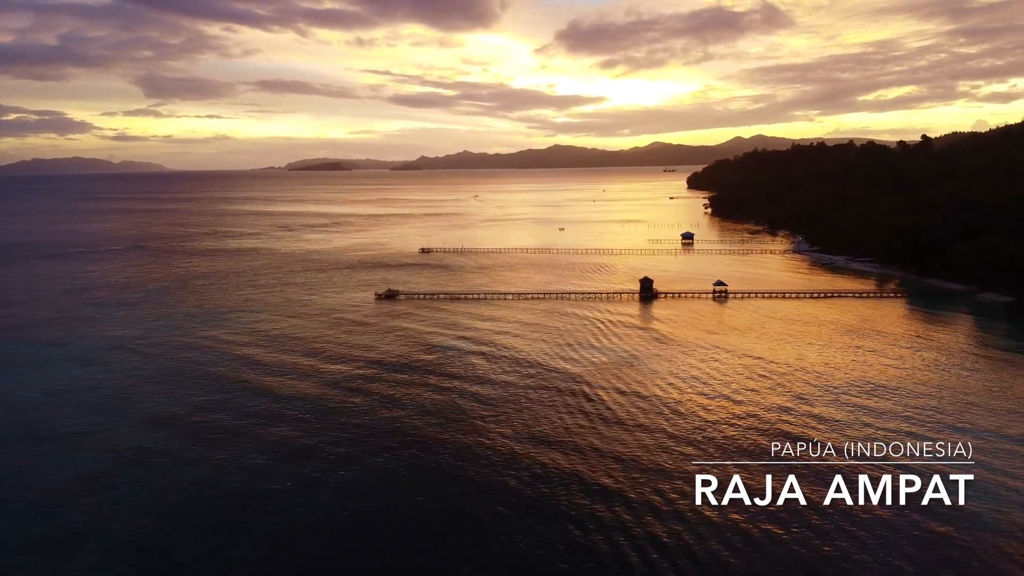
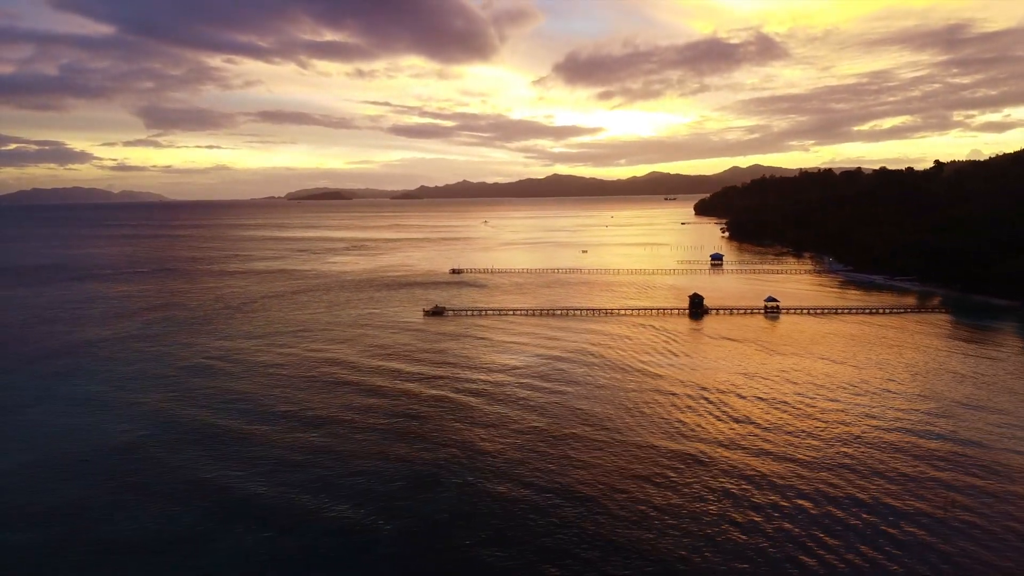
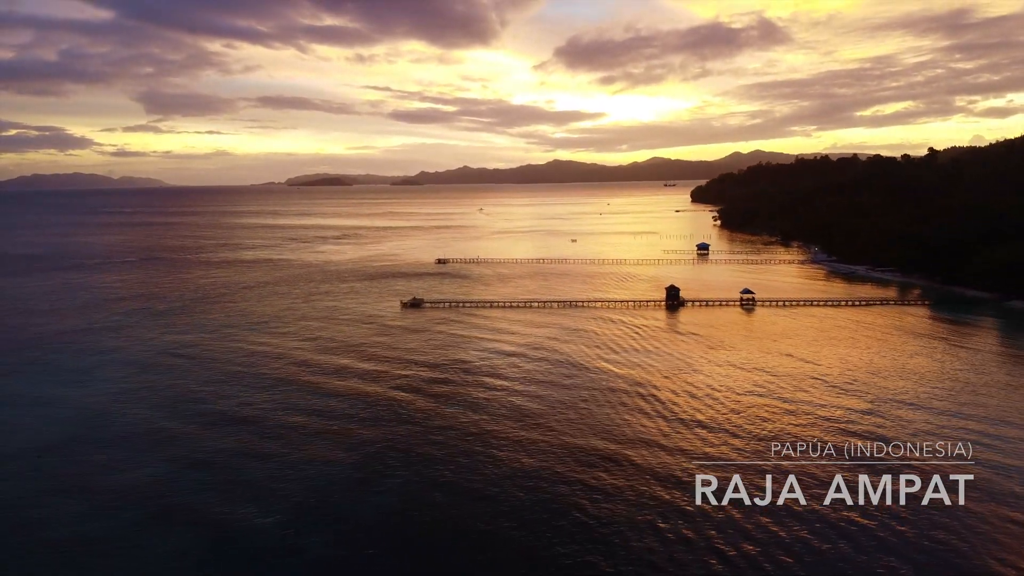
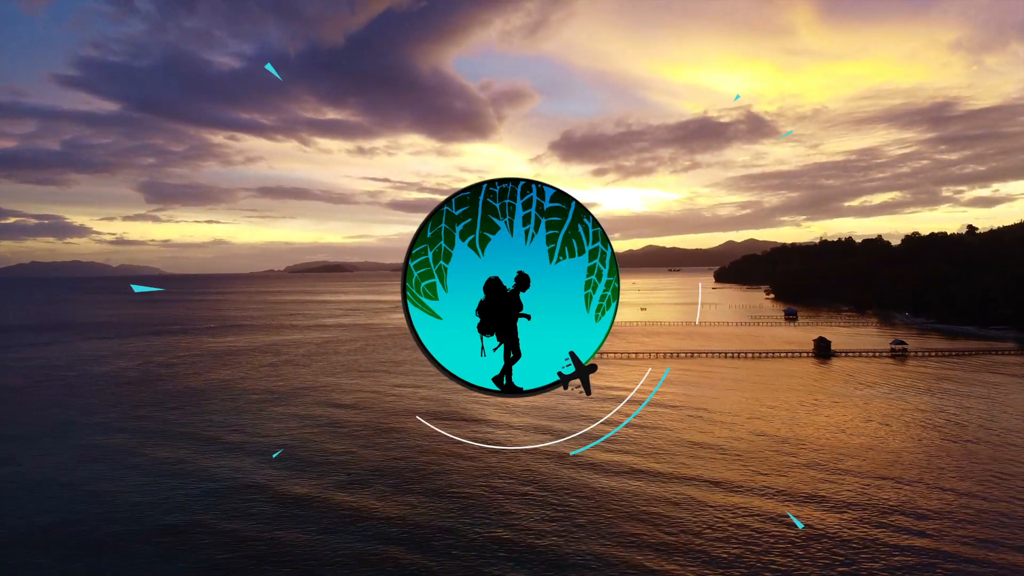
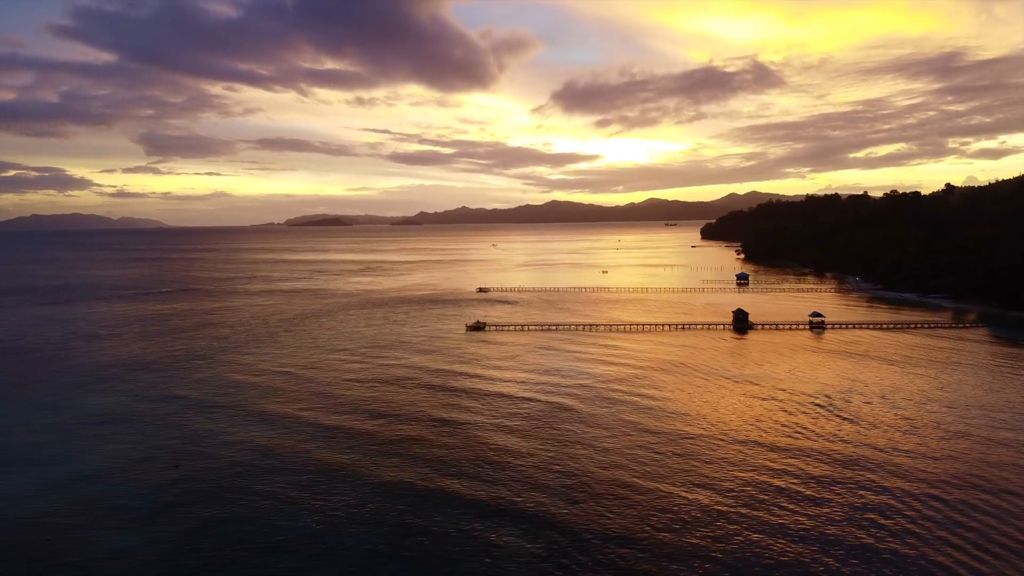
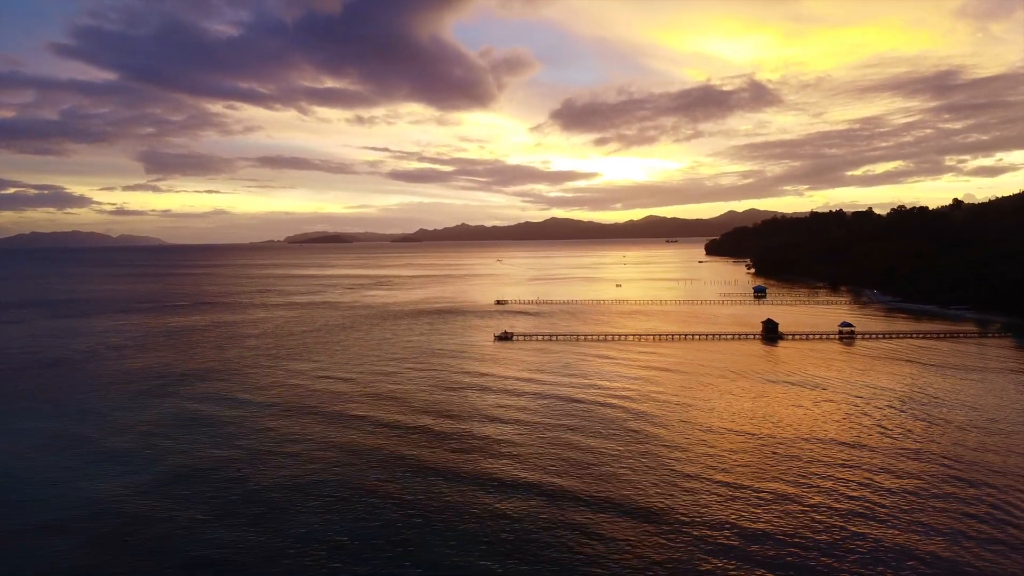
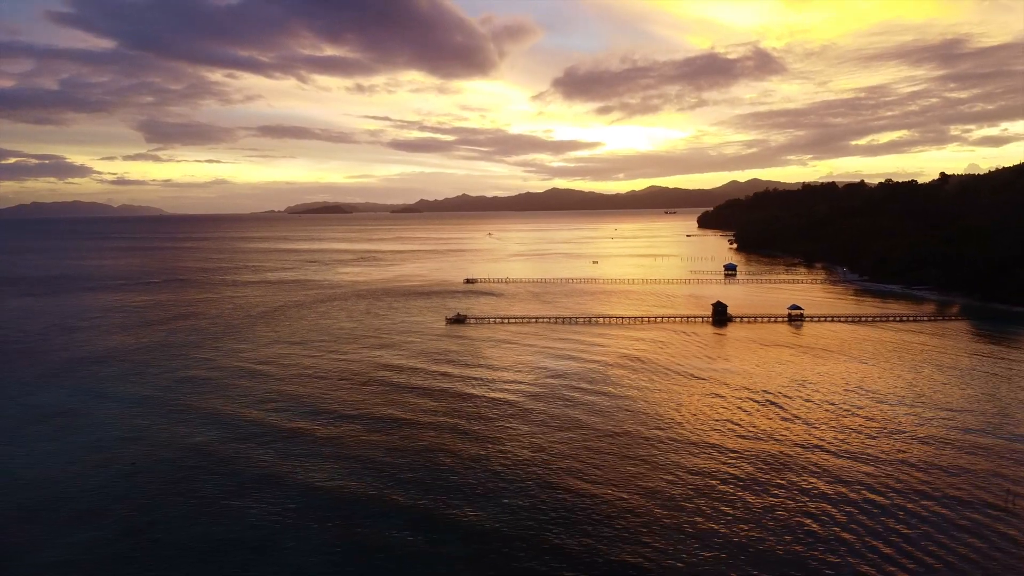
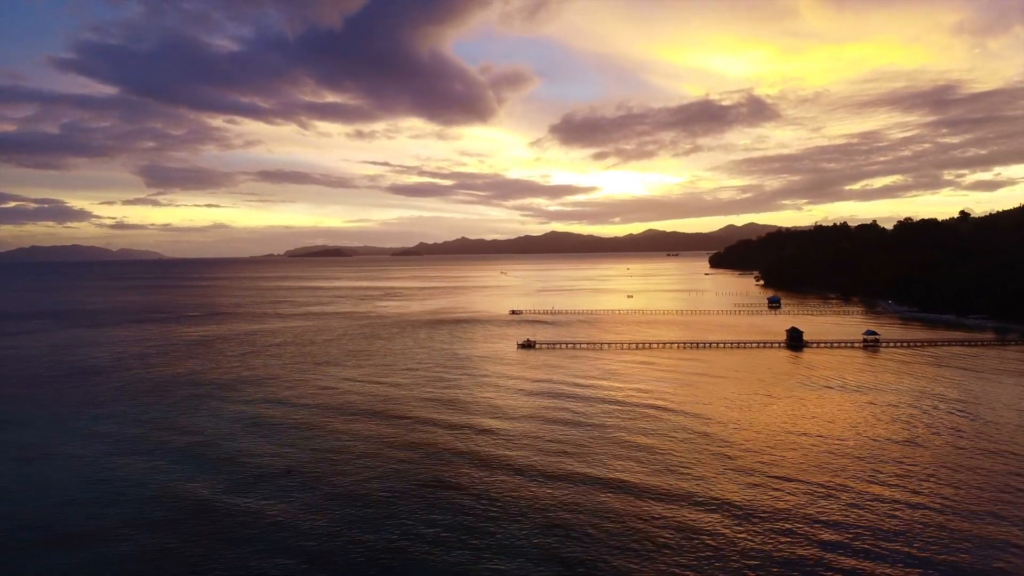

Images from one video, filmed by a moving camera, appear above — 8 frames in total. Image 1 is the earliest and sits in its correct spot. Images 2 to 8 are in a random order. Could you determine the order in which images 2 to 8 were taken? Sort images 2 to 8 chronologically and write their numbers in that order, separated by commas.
3, 2, 7, 5, 6, 8, 4
